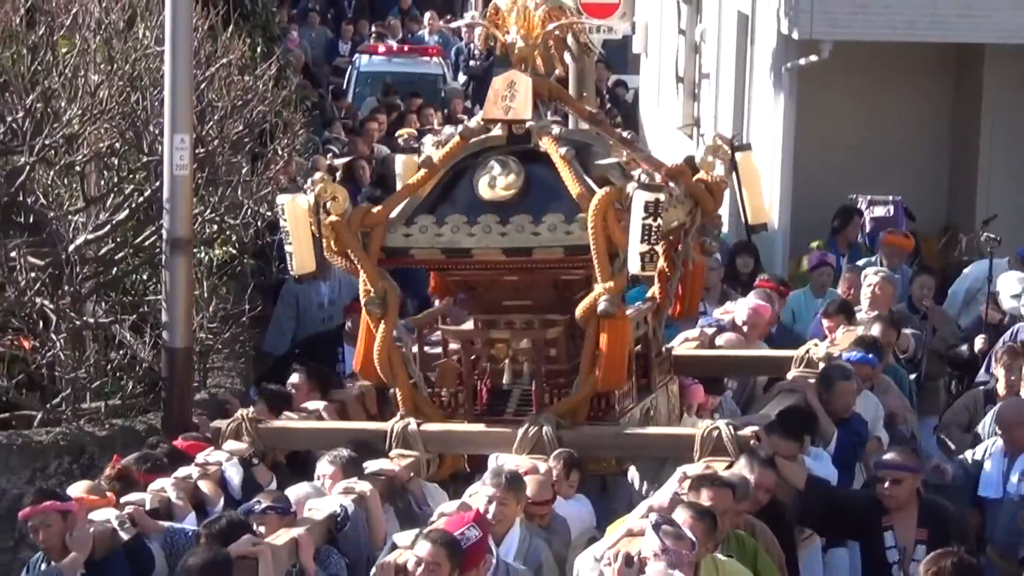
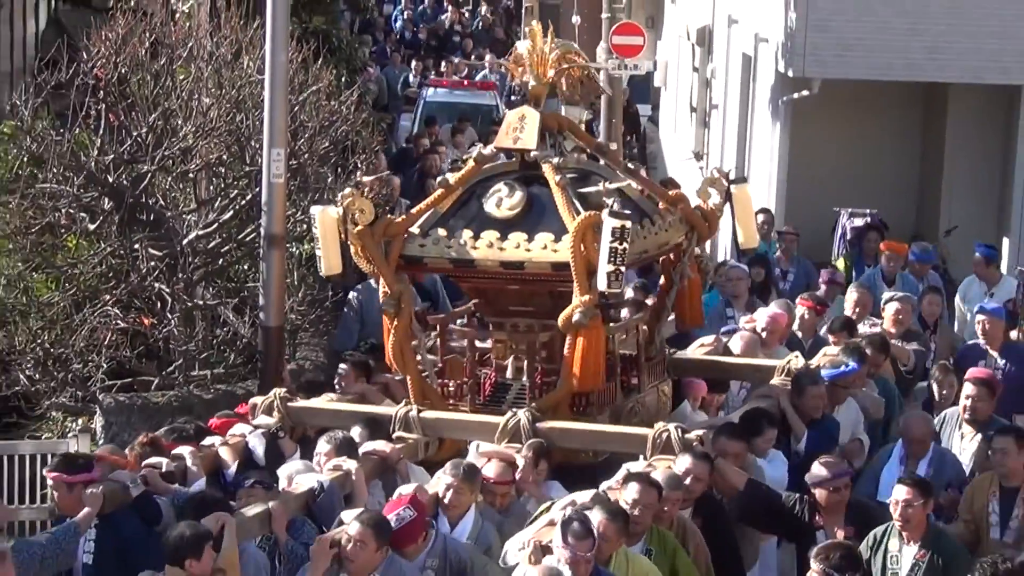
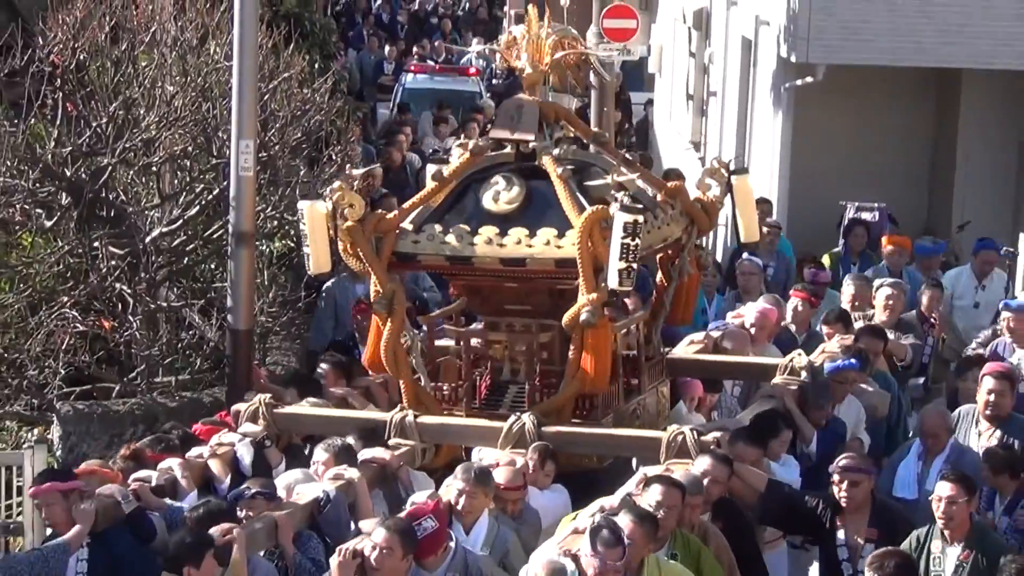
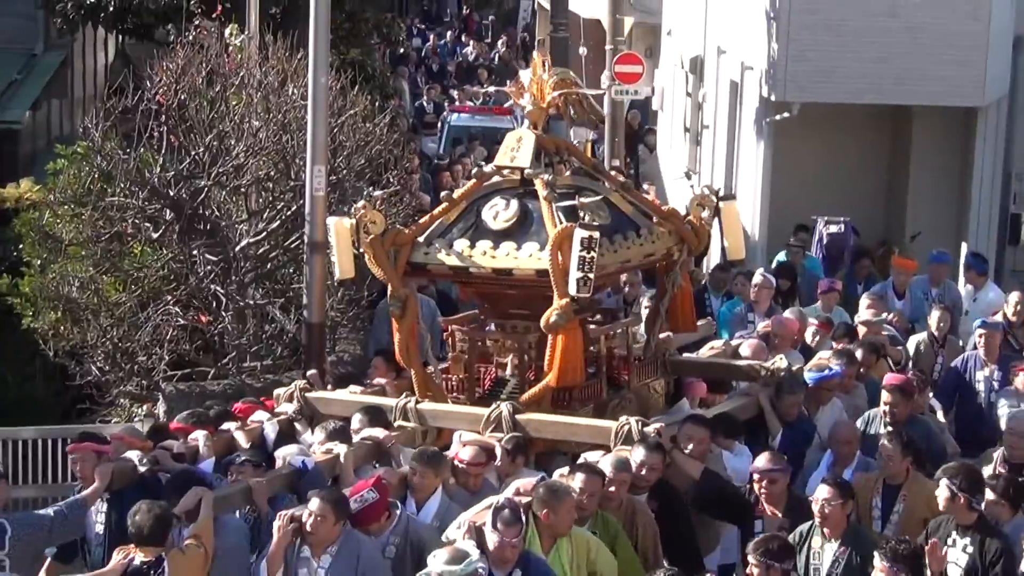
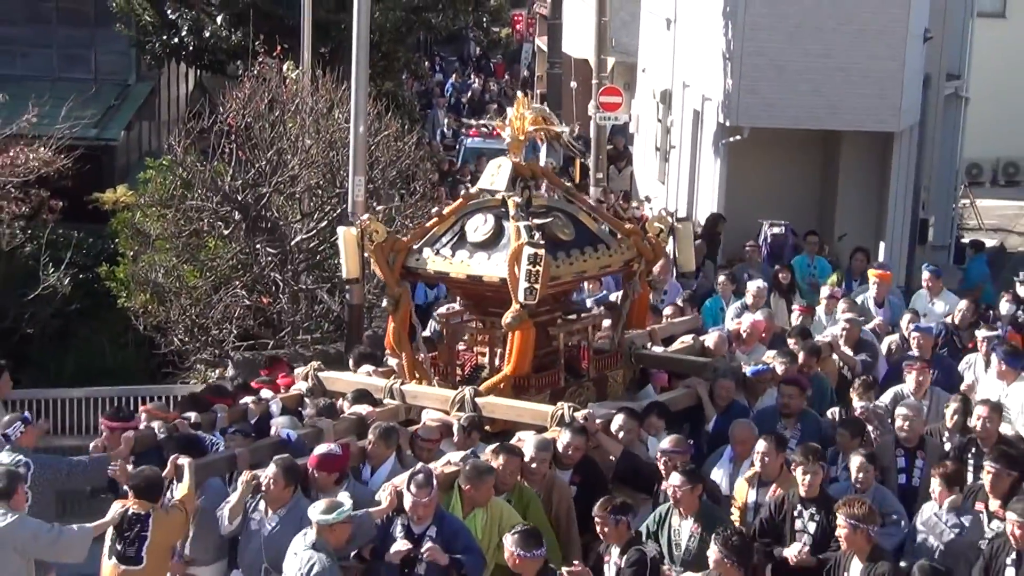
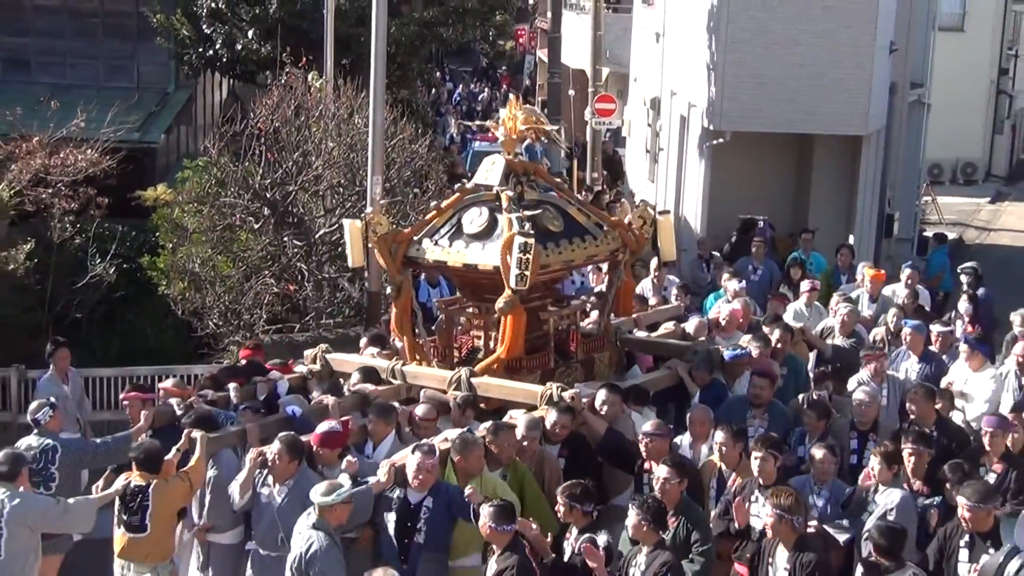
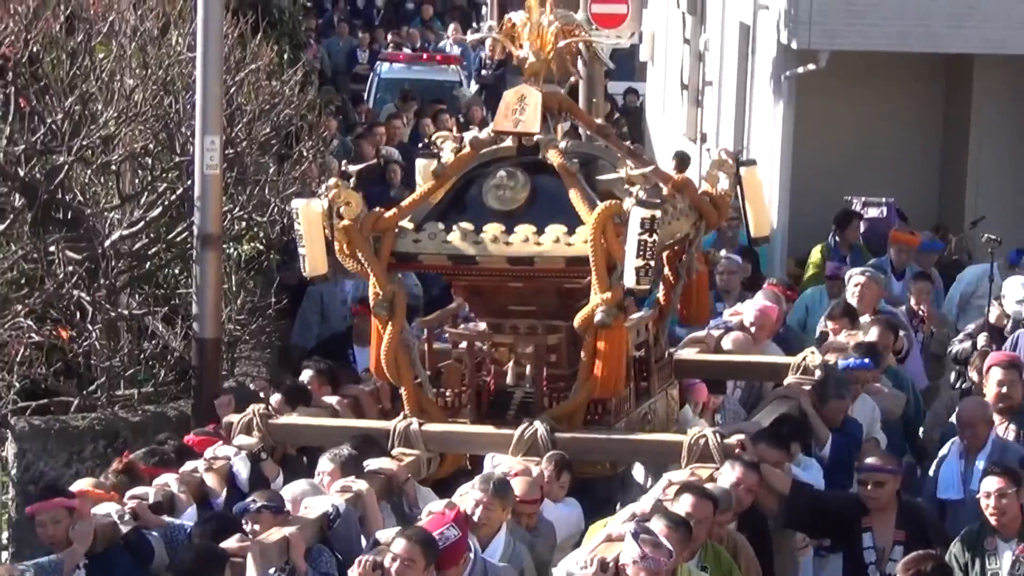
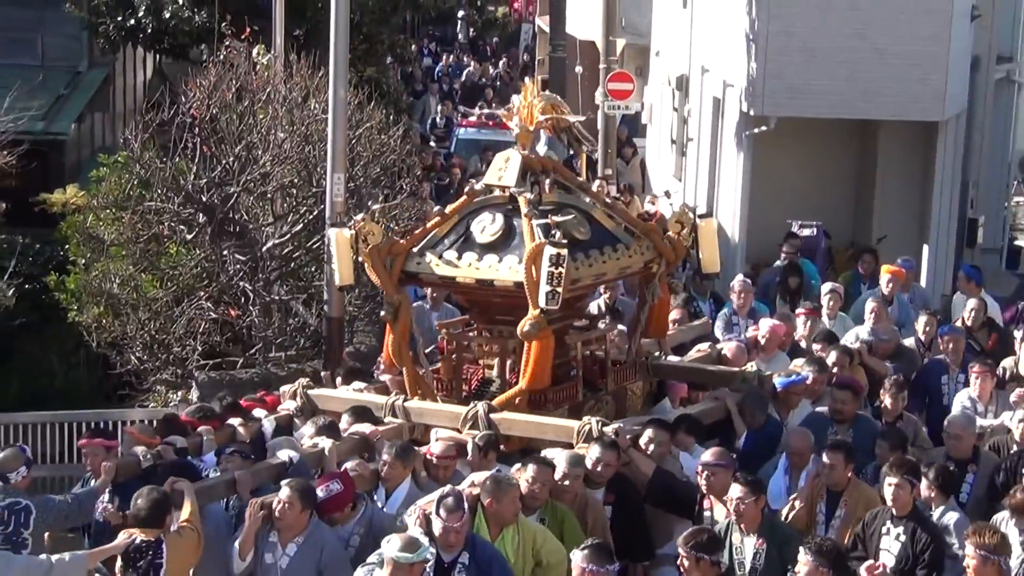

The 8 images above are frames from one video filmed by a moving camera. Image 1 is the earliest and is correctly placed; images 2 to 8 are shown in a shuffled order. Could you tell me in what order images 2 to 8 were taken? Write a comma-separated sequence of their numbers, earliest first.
7, 3, 2, 4, 8, 5, 6
